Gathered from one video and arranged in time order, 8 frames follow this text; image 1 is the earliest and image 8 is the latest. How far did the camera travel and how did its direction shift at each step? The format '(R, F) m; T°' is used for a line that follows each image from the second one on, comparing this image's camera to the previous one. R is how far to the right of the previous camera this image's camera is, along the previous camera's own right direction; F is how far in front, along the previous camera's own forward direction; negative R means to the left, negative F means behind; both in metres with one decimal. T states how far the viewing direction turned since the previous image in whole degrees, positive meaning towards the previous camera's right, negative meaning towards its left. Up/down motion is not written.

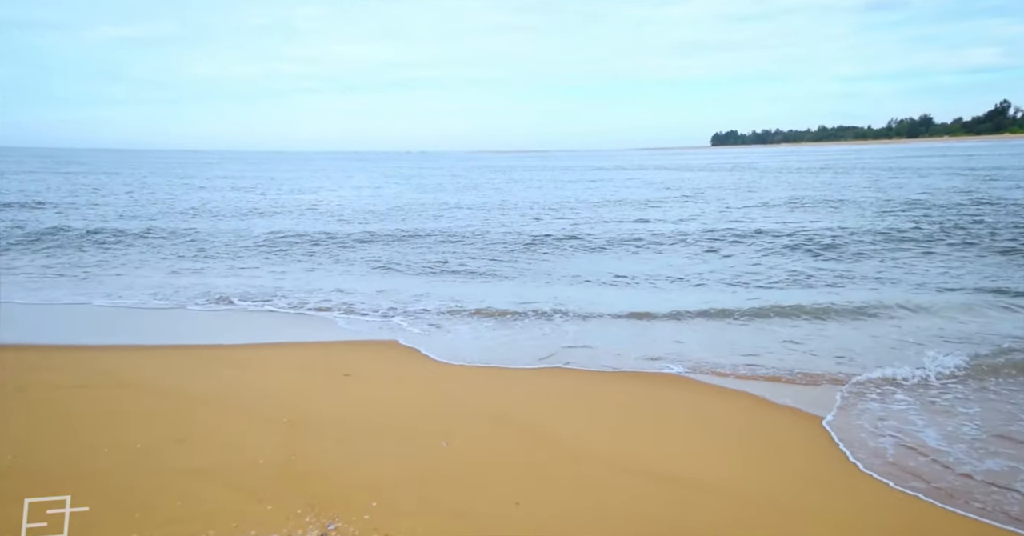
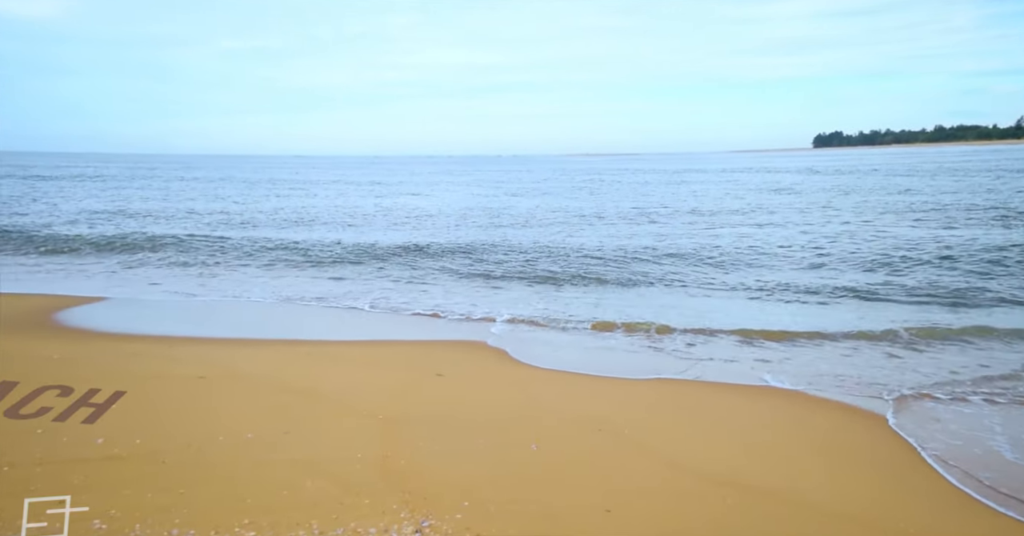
(-0.2, 0.0) m; -7°
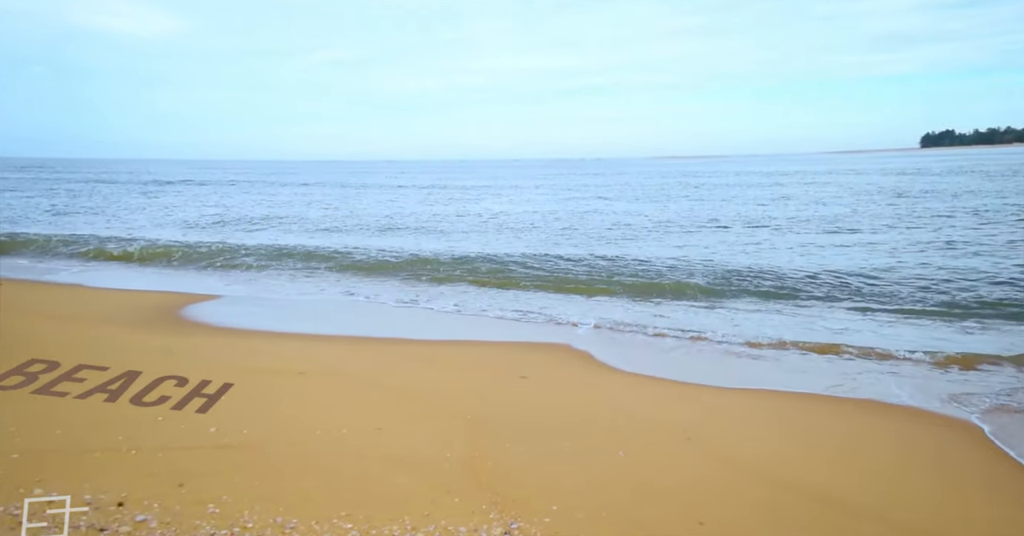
(-0.2, 0.0) m; -6°
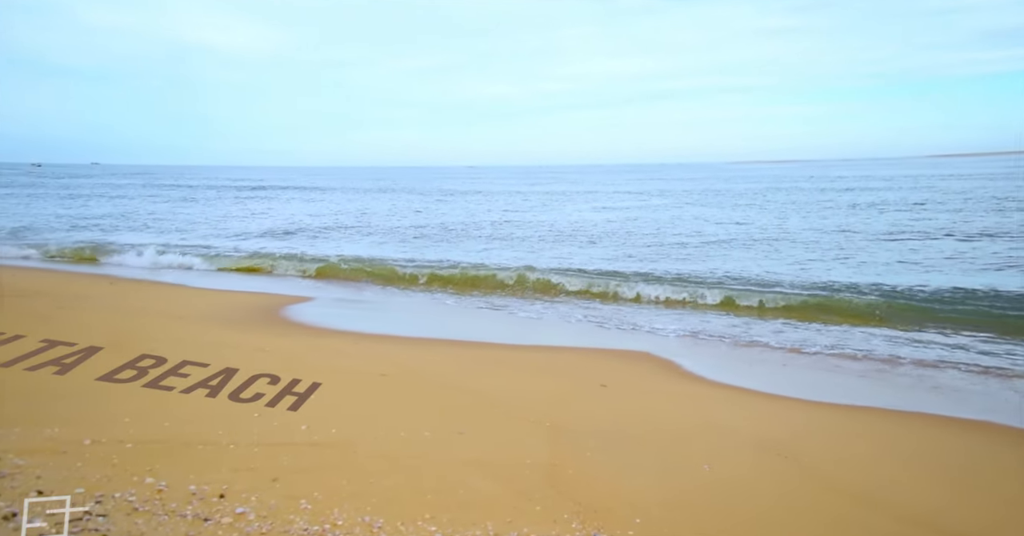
(-0.2, 0.0) m; -6°
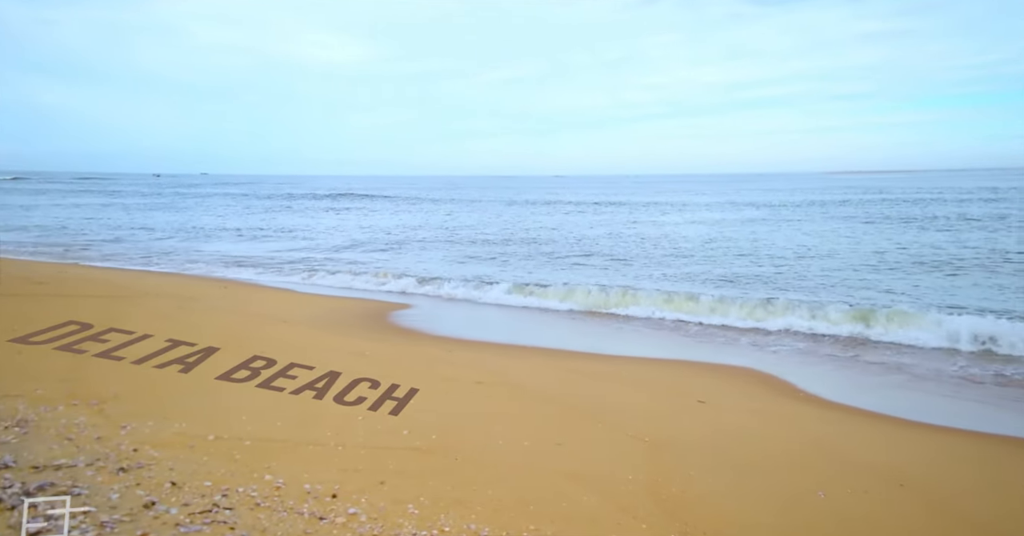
(-0.5, 0.0) m; -5°
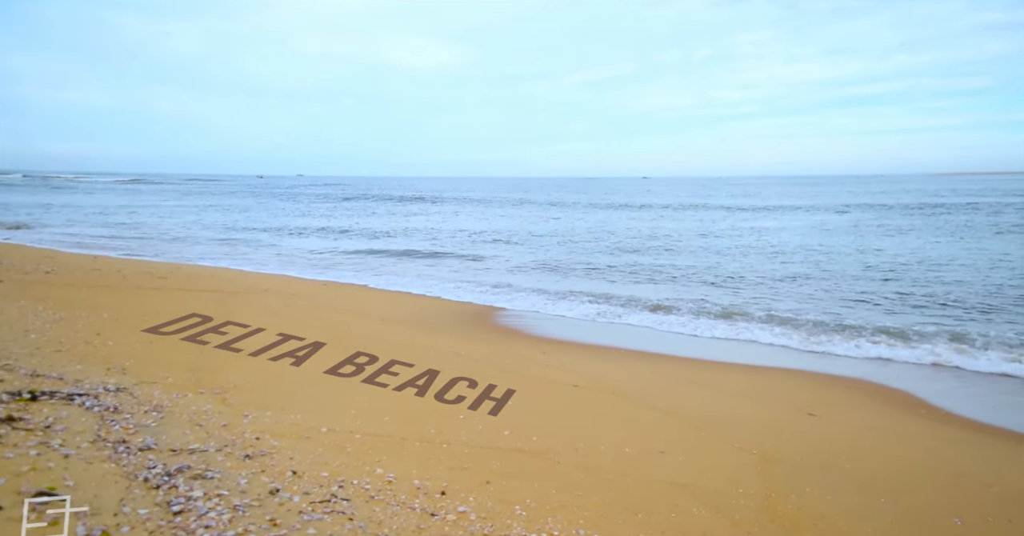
(-0.5, 0.0) m; -5°
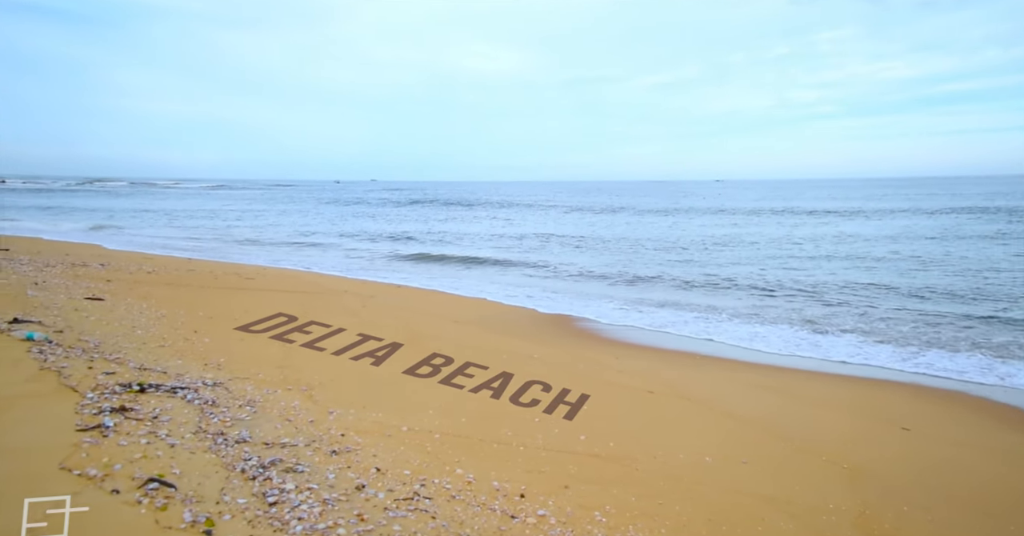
(-0.2, 0.0) m; -5°
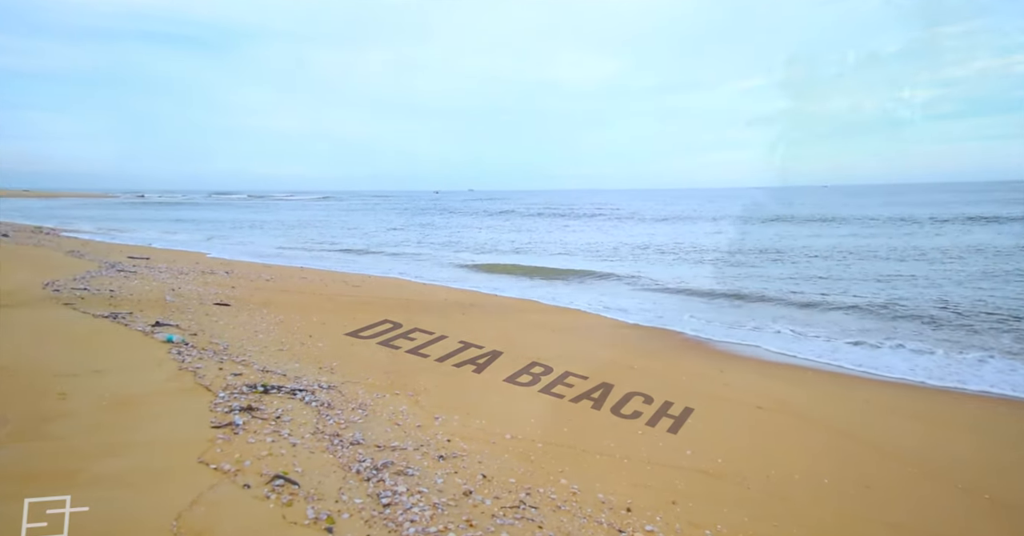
(-0.3, 0.0) m; -7°
